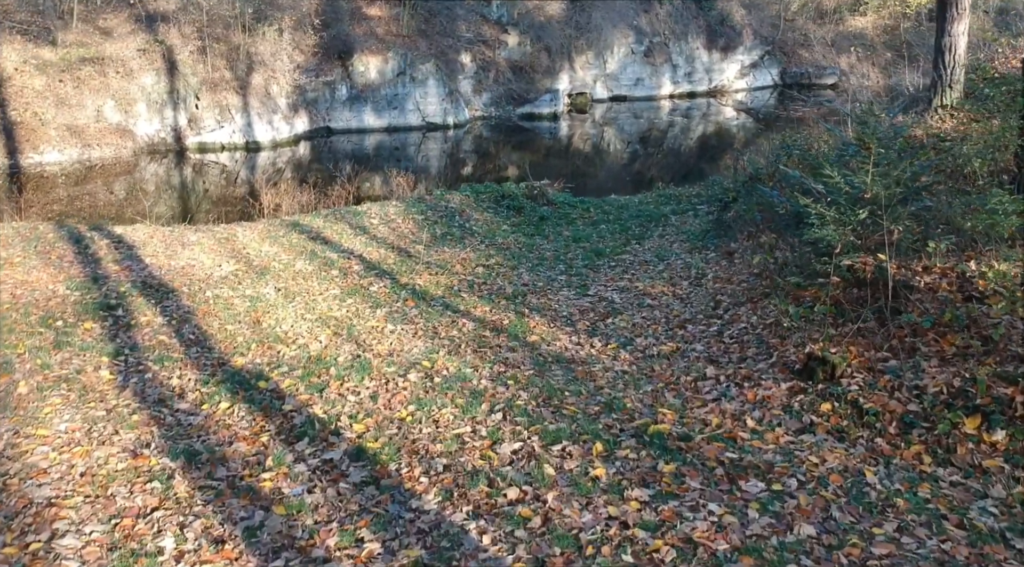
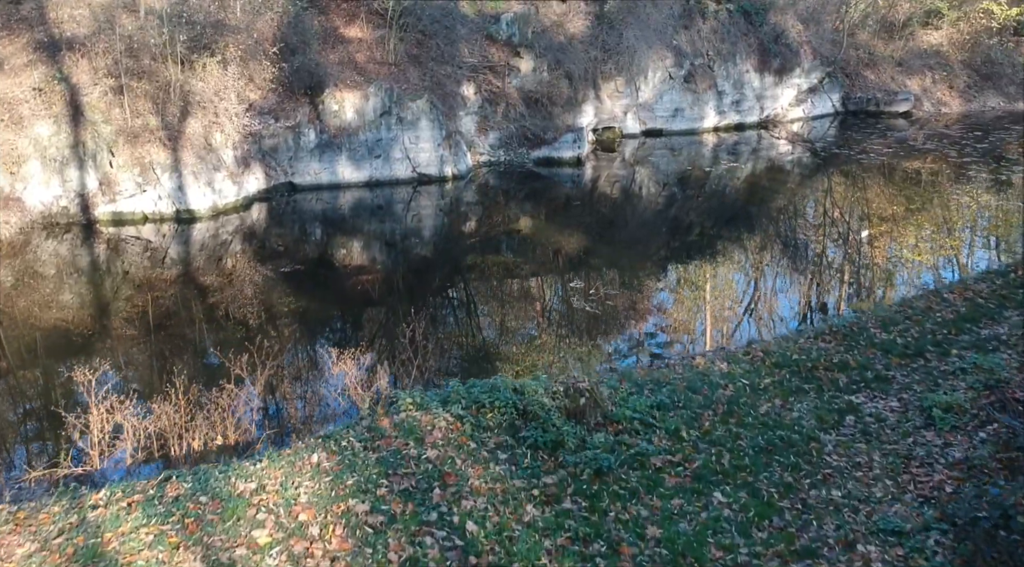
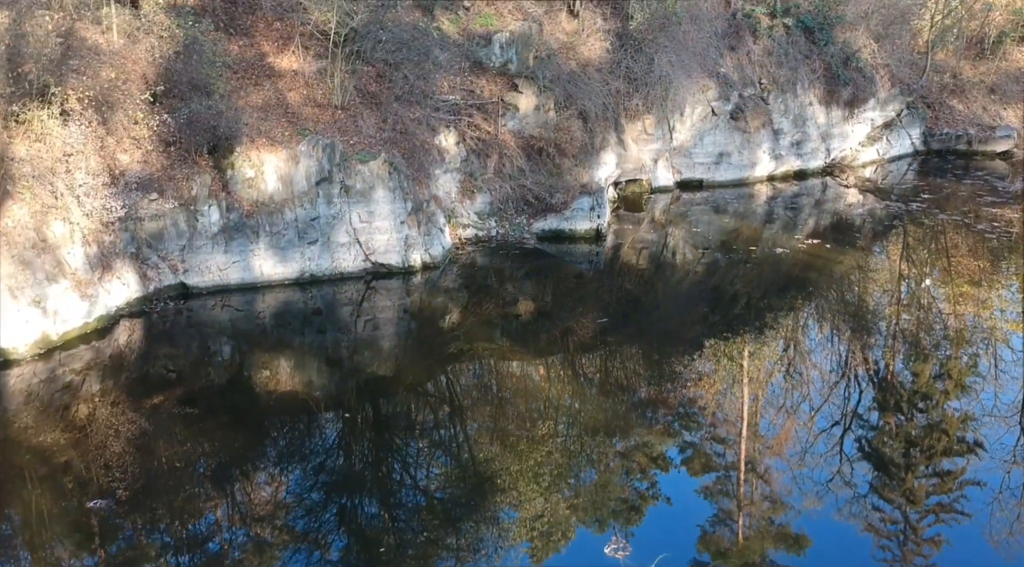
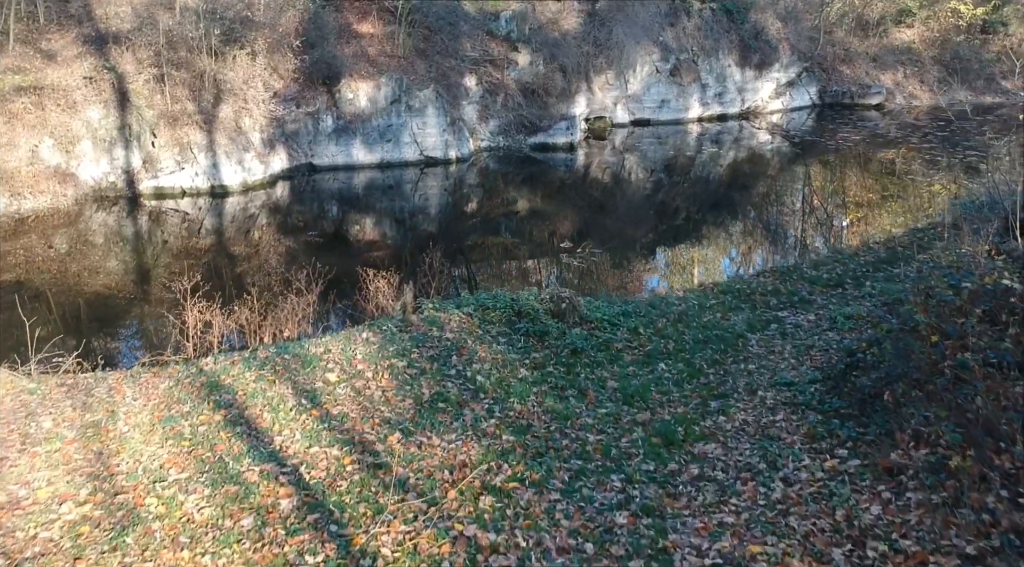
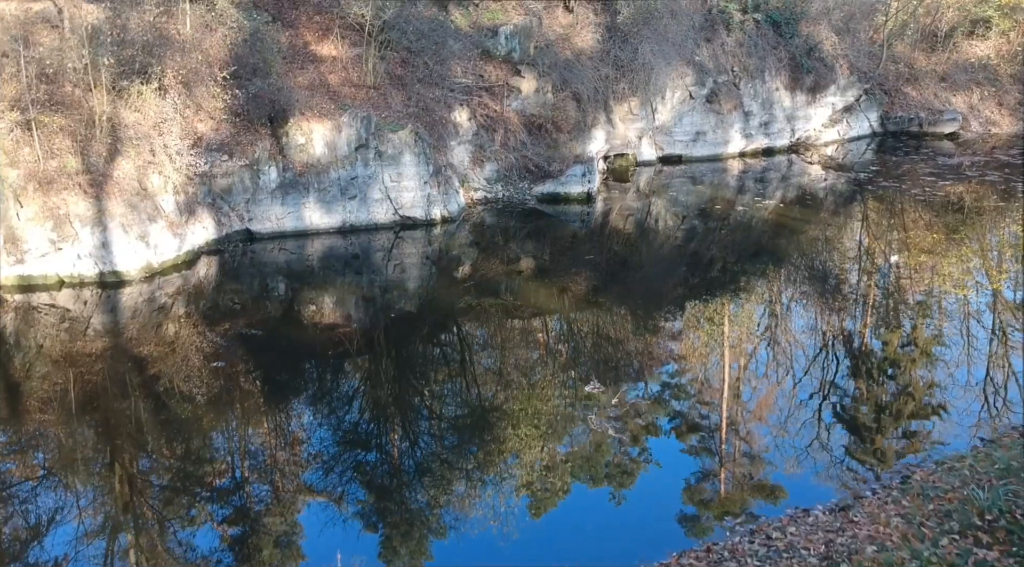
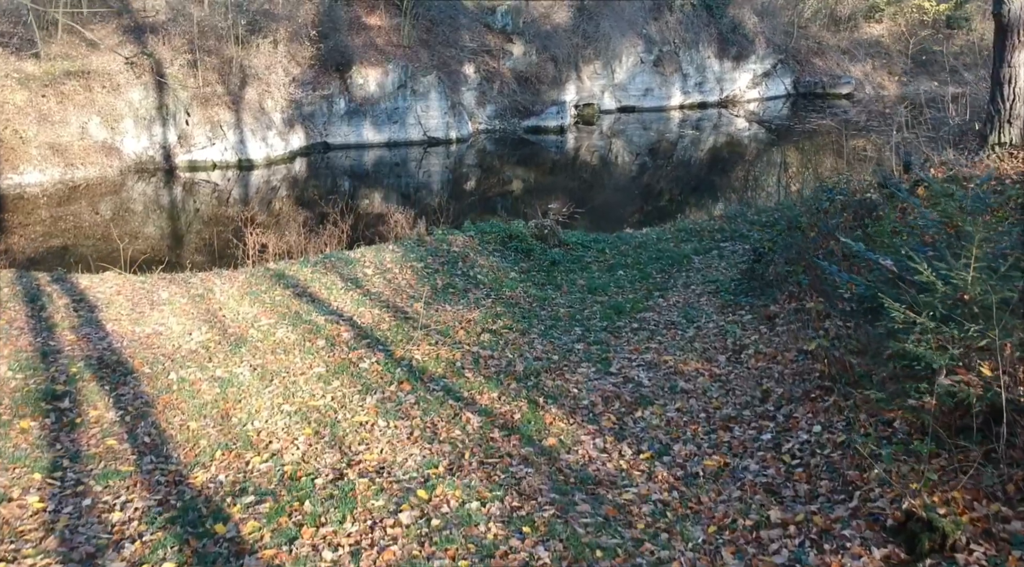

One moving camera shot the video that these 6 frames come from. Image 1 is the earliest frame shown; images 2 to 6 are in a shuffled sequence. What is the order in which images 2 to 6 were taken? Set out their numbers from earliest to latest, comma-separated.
6, 4, 2, 5, 3
